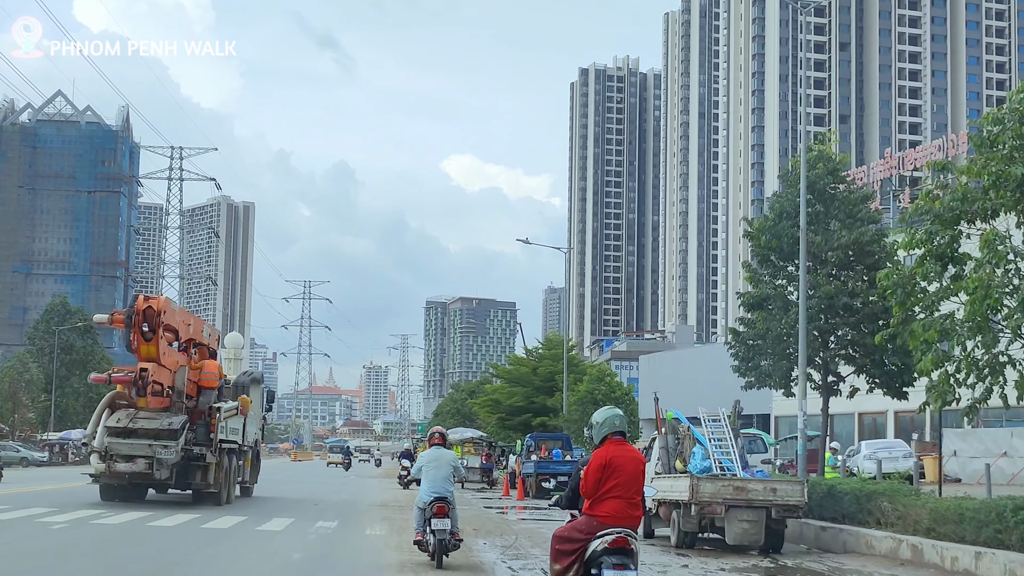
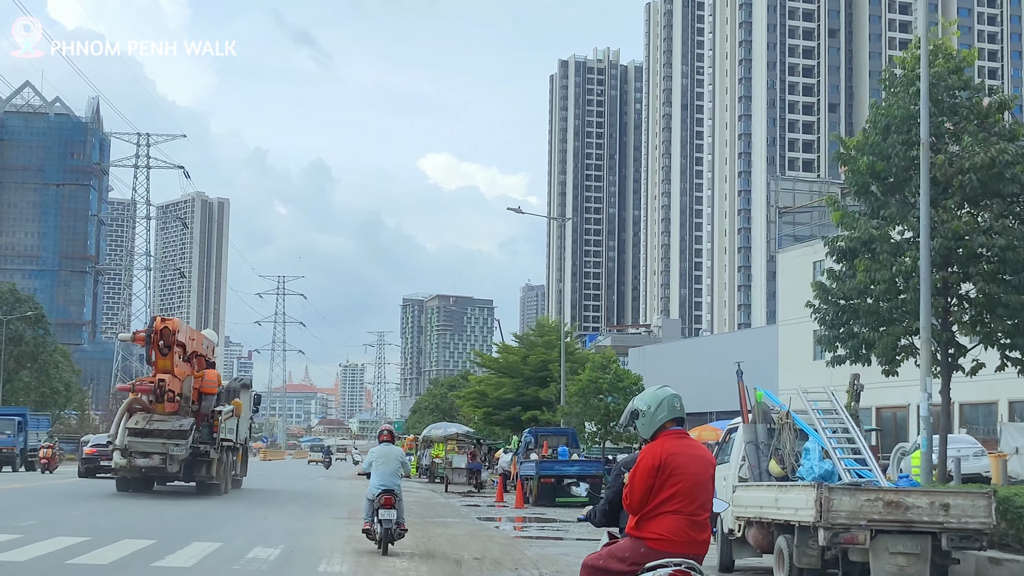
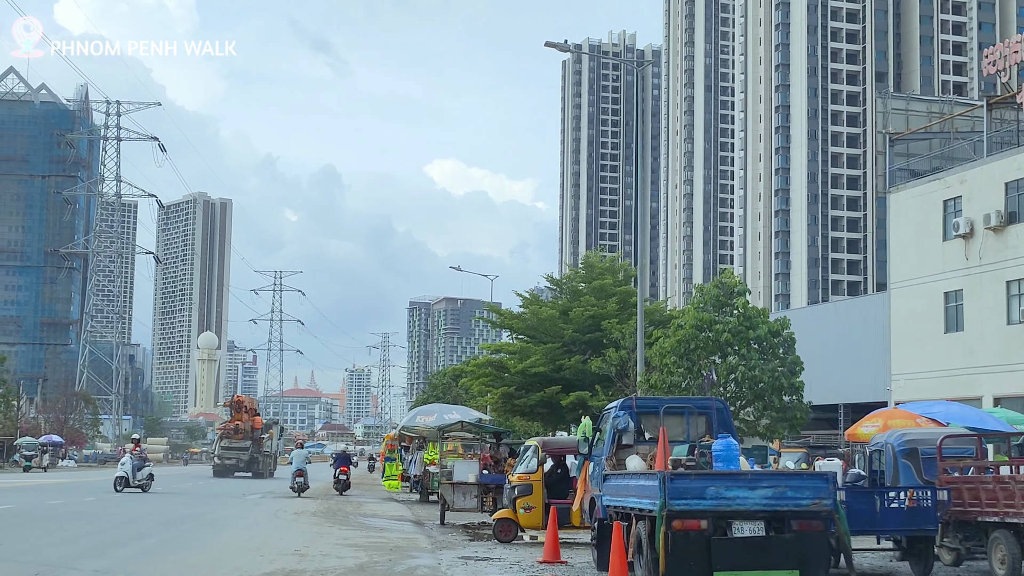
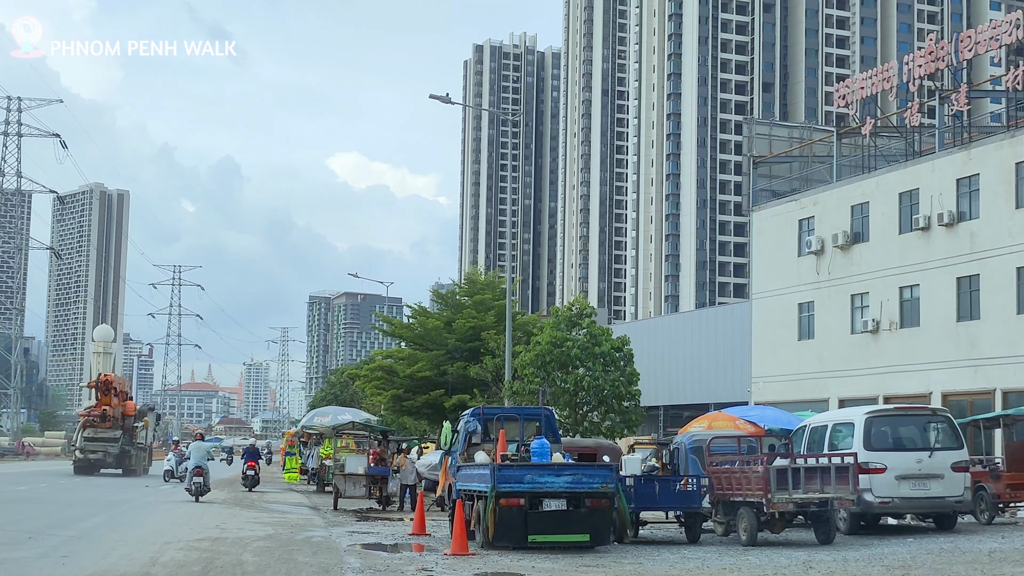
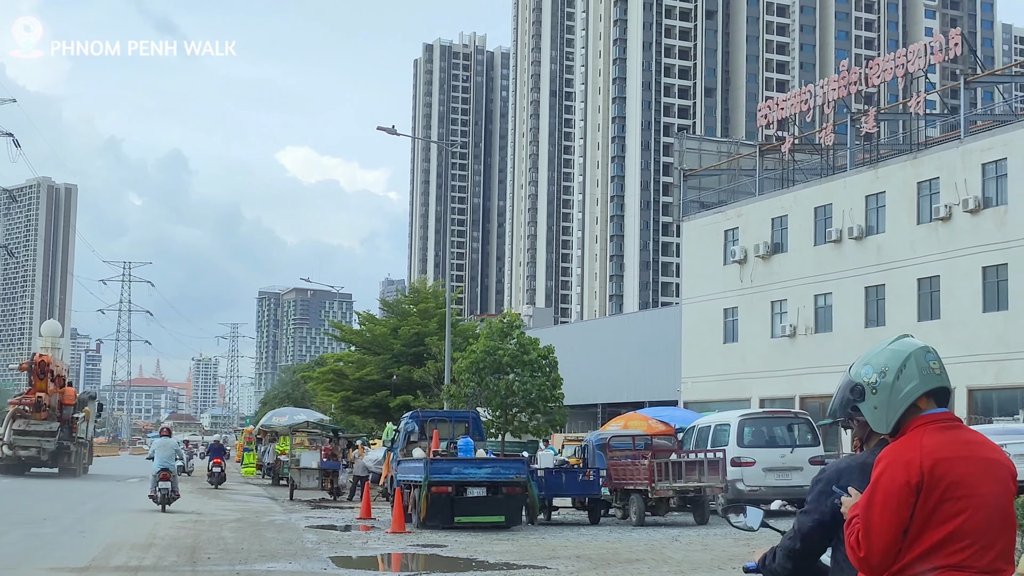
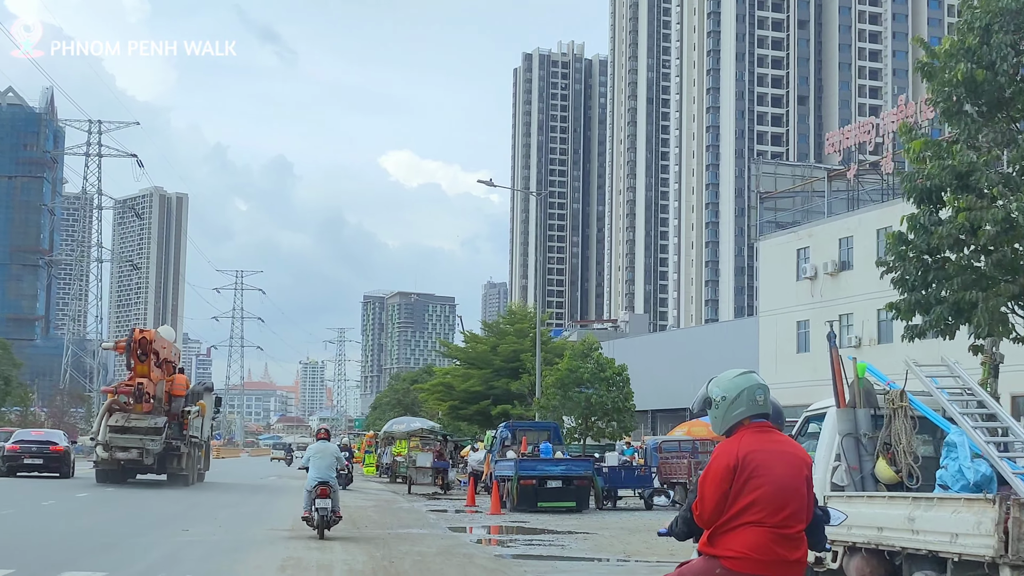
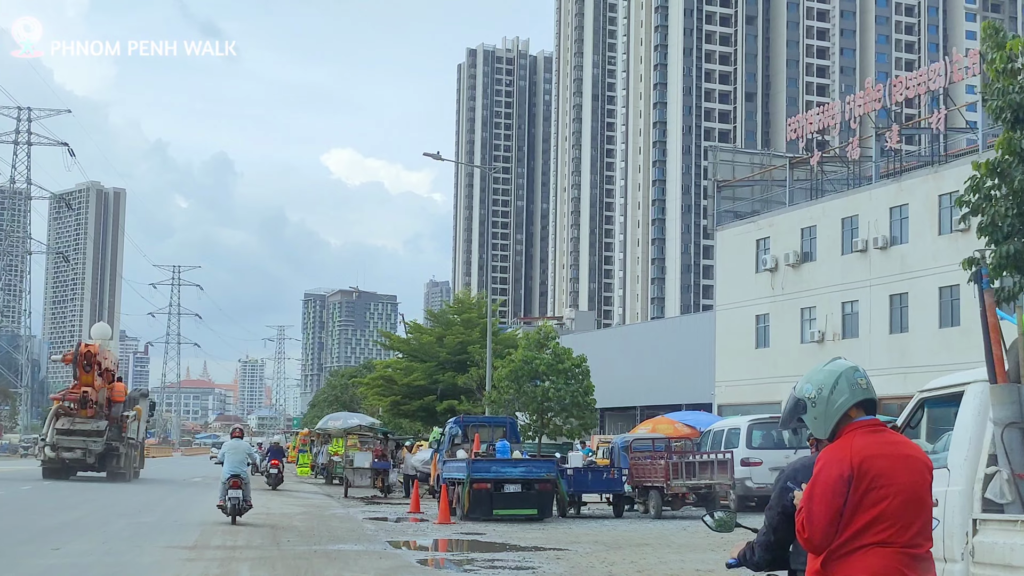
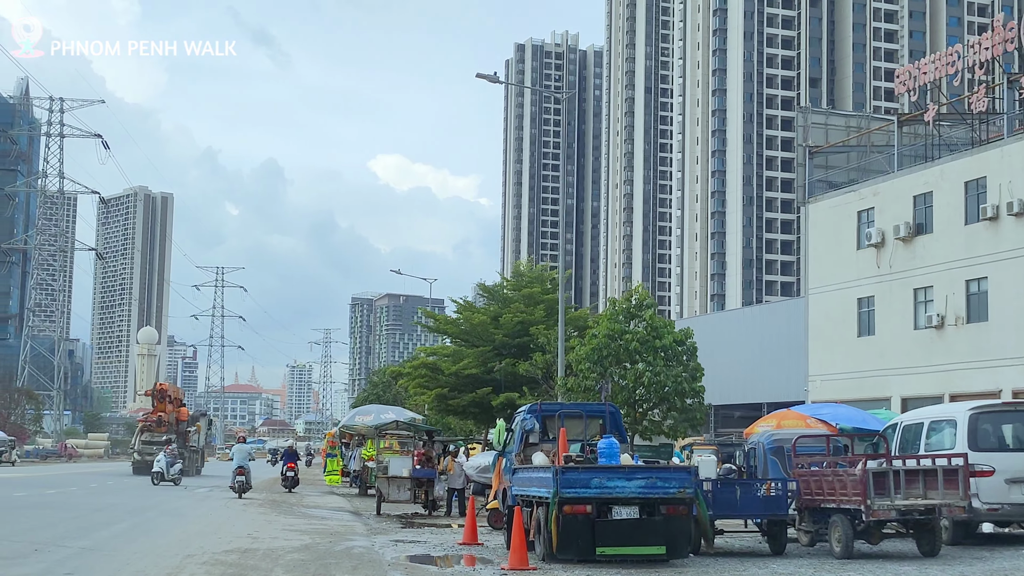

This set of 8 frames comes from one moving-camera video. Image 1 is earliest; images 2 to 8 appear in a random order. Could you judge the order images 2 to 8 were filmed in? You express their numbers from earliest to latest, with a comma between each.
2, 6, 7, 5, 4, 8, 3
